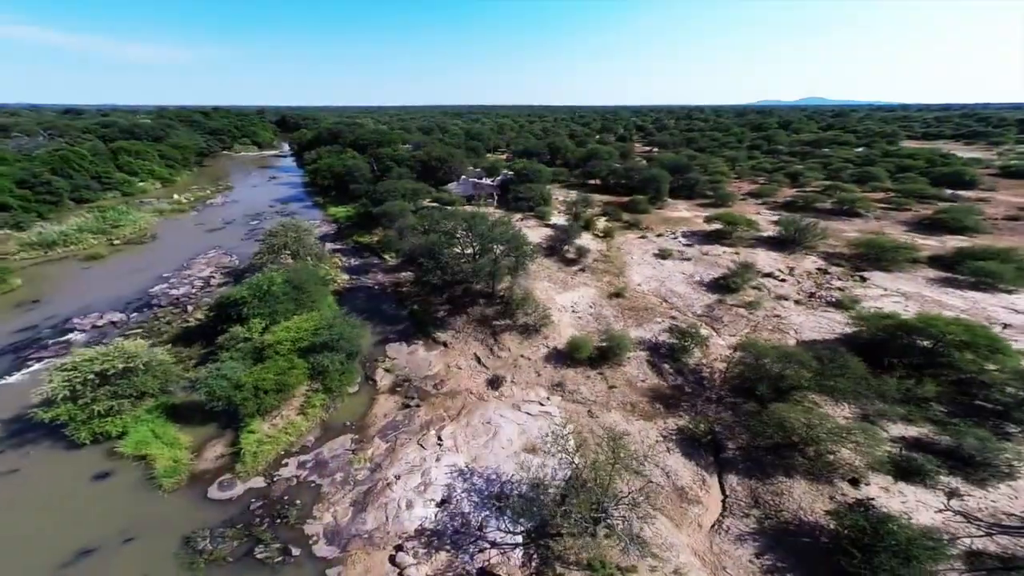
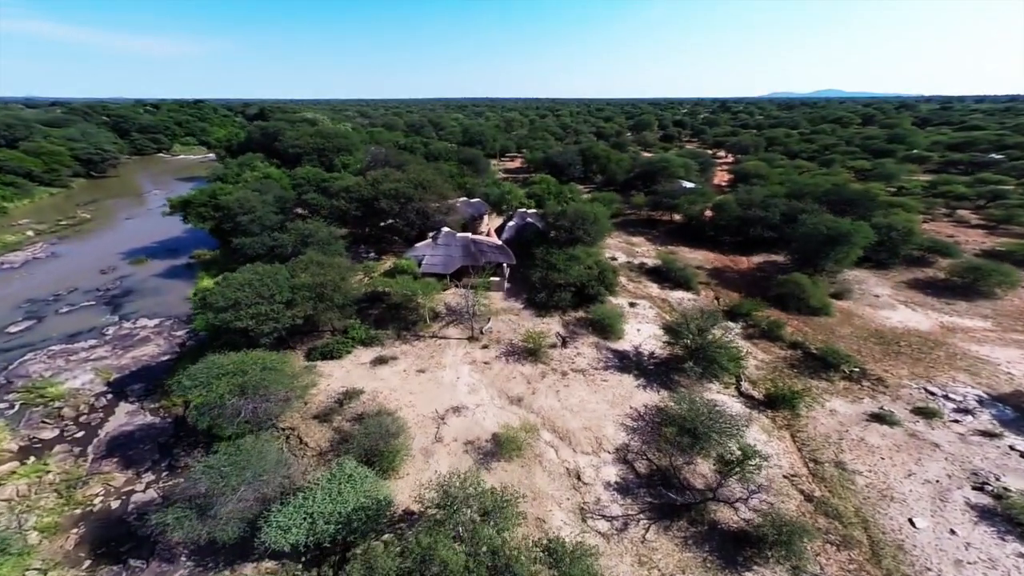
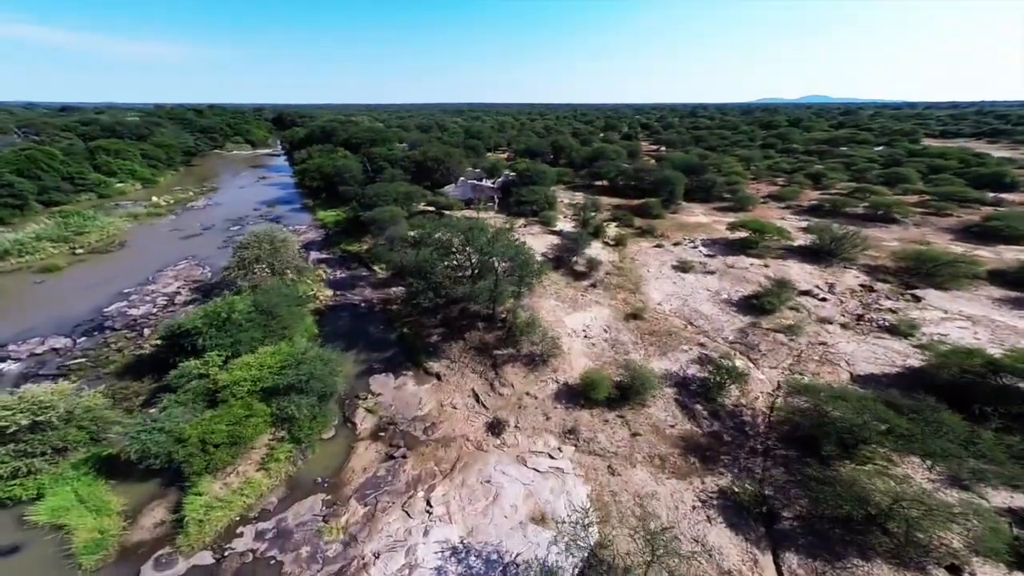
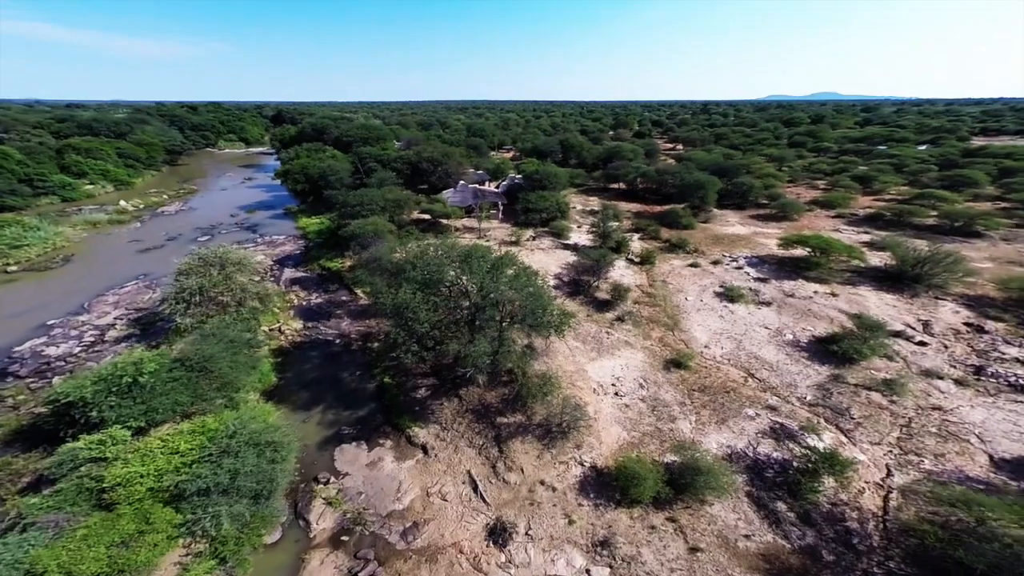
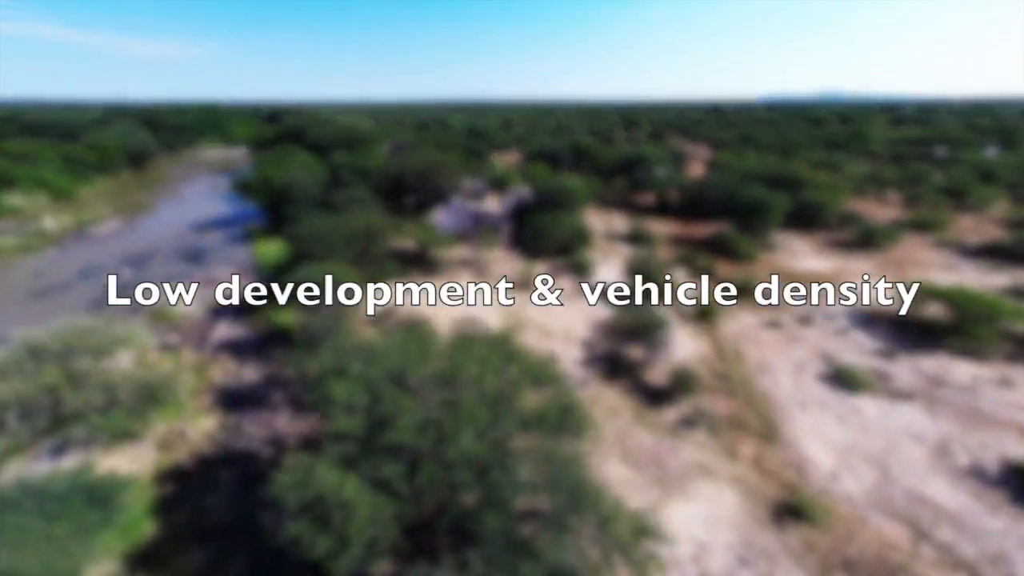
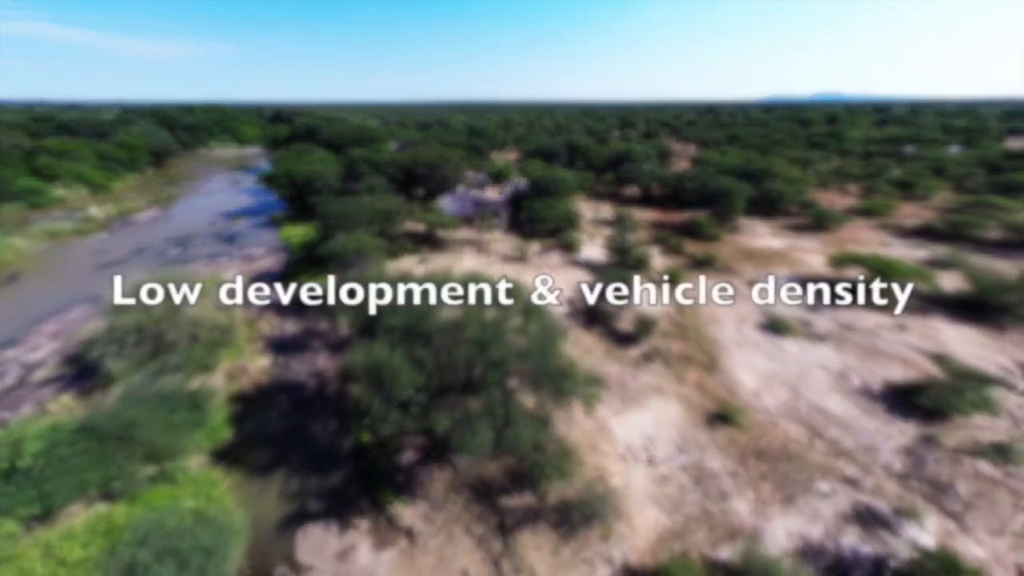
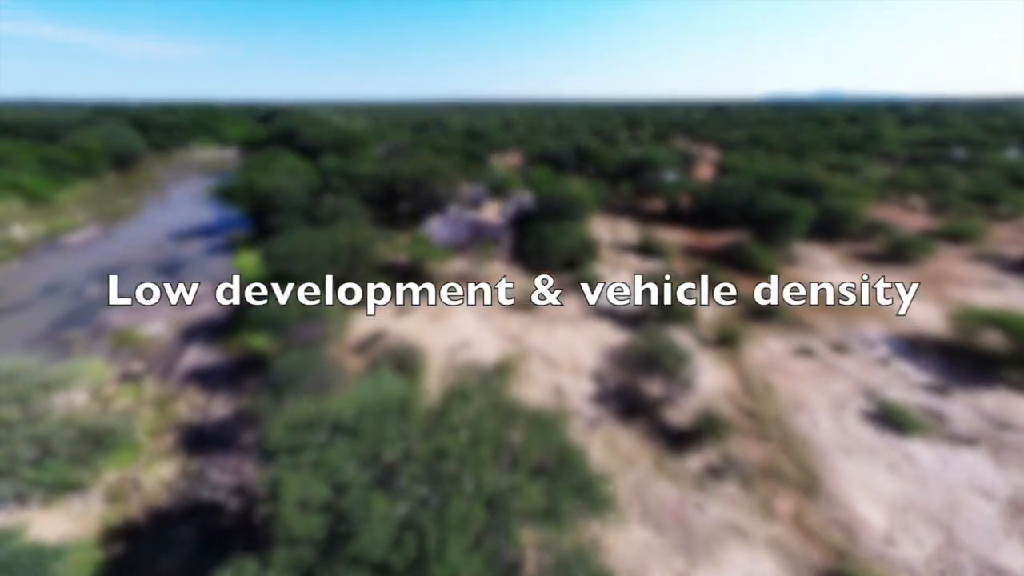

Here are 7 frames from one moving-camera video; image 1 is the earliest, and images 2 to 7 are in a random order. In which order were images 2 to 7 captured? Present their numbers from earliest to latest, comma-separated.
3, 4, 6, 5, 7, 2
